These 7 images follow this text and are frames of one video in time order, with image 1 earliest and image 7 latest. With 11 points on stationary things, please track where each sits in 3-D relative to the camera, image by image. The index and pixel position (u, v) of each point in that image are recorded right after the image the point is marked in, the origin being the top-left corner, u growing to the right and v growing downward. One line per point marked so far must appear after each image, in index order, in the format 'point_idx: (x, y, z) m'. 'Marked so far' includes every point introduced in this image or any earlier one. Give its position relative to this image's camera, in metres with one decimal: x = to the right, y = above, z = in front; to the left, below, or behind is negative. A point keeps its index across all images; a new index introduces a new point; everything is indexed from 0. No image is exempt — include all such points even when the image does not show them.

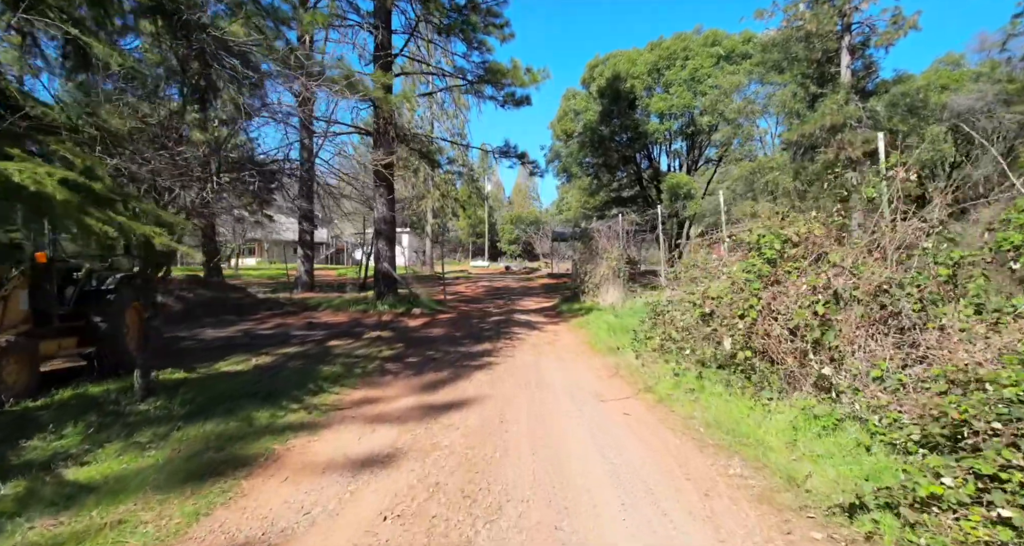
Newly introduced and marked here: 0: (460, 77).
0: (-1.2, +4.4, +10.8) m
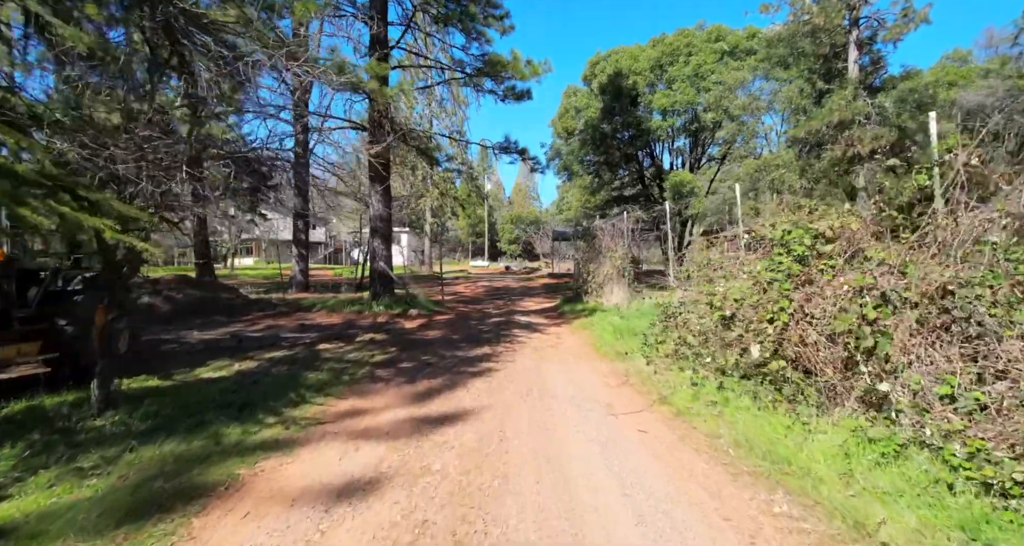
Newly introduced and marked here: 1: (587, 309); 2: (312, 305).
0: (-1.1, +4.4, +10.5) m
1: (+1.4, -0.7, +9.1) m
2: (-4.4, -0.7, +10.7) m
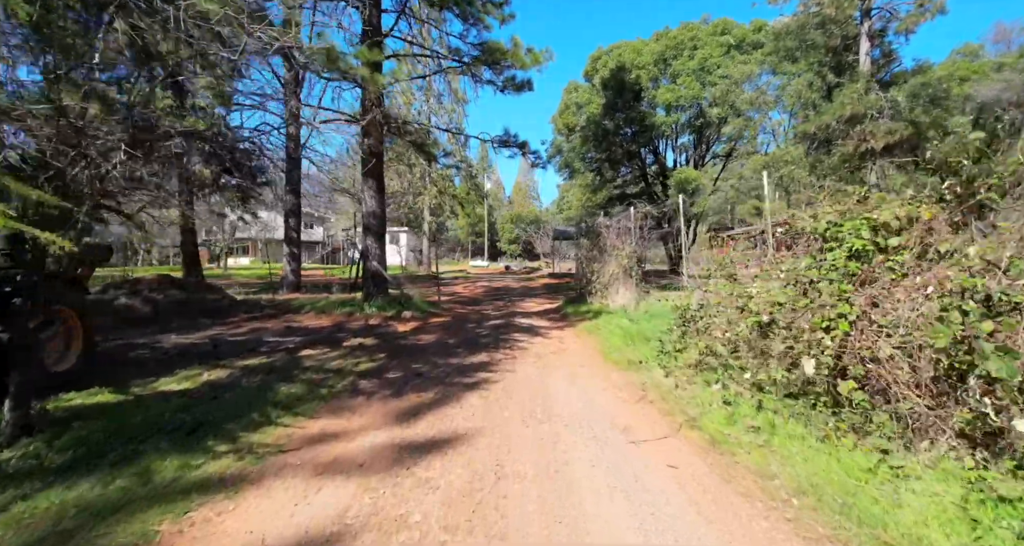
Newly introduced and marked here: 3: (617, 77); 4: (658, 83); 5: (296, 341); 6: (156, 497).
0: (-1.2, +4.4, +10.0) m
1: (+1.4, -0.7, +8.6) m
2: (-4.4, -0.7, +10.2) m
3: (+4.3, +8.0, +19.8) m
4: (+6.0, +7.8, +19.9) m
5: (-3.1, -1.0, +7.0) m
6: (-1.5, -0.9, +2.1) m
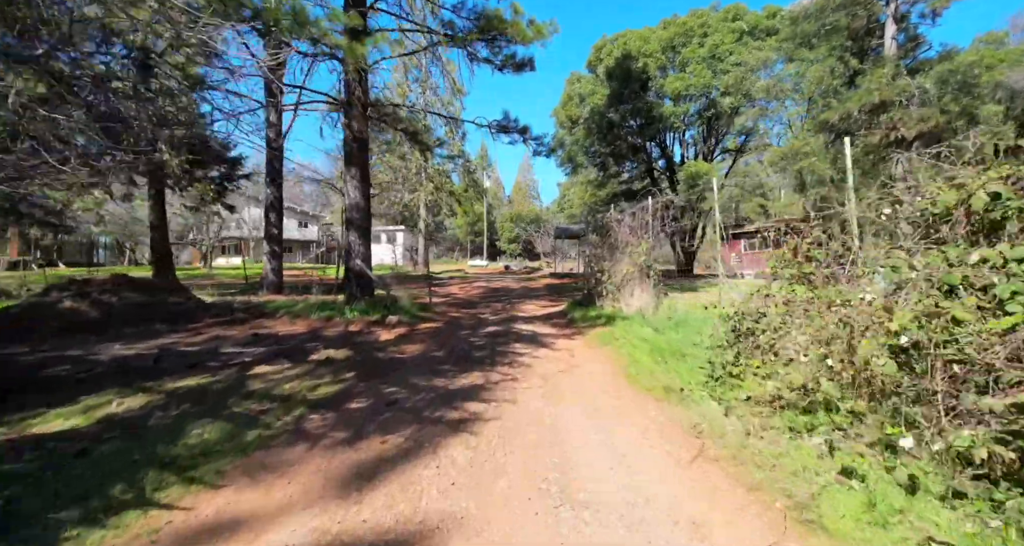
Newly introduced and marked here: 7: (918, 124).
0: (-1.2, +4.4, +8.9) m
1: (+1.4, -0.7, +7.6) m
2: (-4.4, -0.7, +9.1) m
3: (+4.3, +8.1, +18.8) m
4: (+6.0, +7.8, +18.9) m
5: (-3.1, -1.0, +5.9) m
6: (-1.5, -0.9, +1.0) m
7: (+10.2, +3.8, +12.2) m
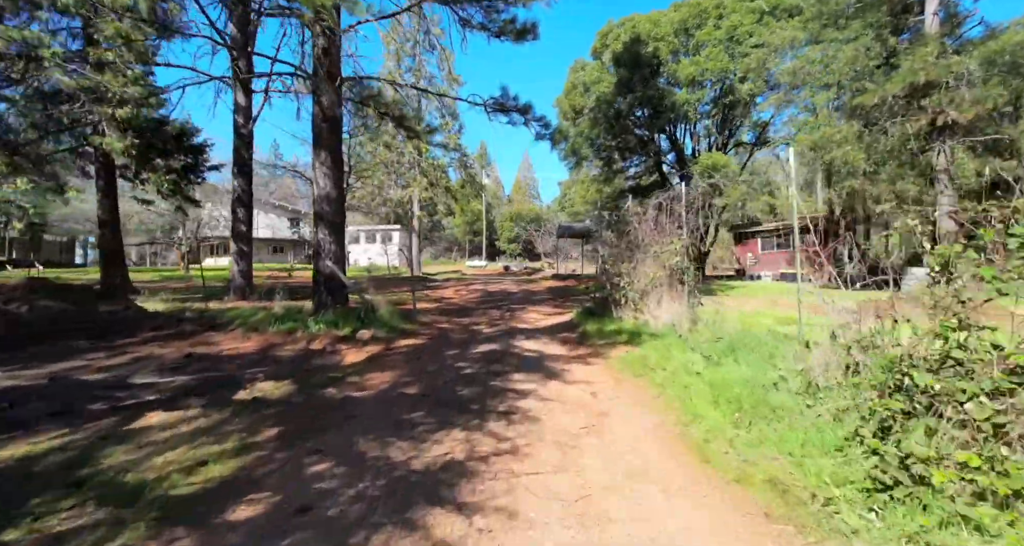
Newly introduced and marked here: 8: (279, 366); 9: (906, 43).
0: (-1.2, +4.4, +7.5) m
1: (+1.4, -0.7, +6.1) m
2: (-4.4, -0.8, +7.7) m
3: (+4.3, +8.0, +17.4) m
4: (+6.0, +7.8, +17.5) m
5: (-3.1, -1.0, +4.5) m
6: (-1.5, -1.0, -0.4) m
7: (+10.2, +3.7, +10.8) m
8: (-2.5, -1.0, +5.2) m
9: (+10.3, +6.0, +12.5) m
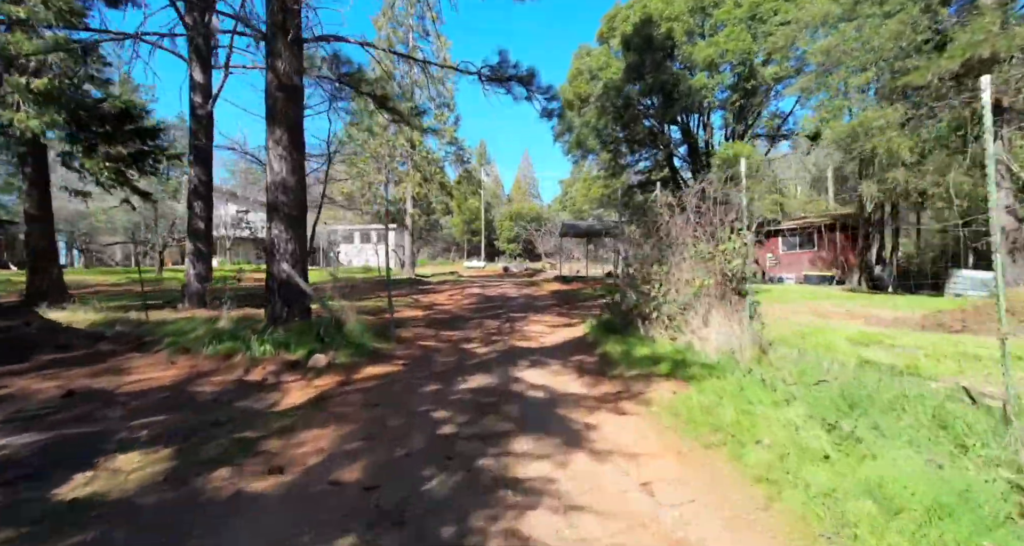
0: (-1.2, +4.3, +6.0) m
1: (+1.4, -0.8, +4.6) m
2: (-4.4, -0.8, +6.2) m
3: (+4.3, +7.9, +15.9) m
4: (+6.0, +7.7, +16.0) m
5: (-3.1, -1.1, +3.0) m
6: (-1.5, -1.1, -1.9) m
7: (+10.2, +3.6, +9.3) m
8: (-2.5, -1.1, +3.7) m
9: (+10.3, +5.9, +11.0) m
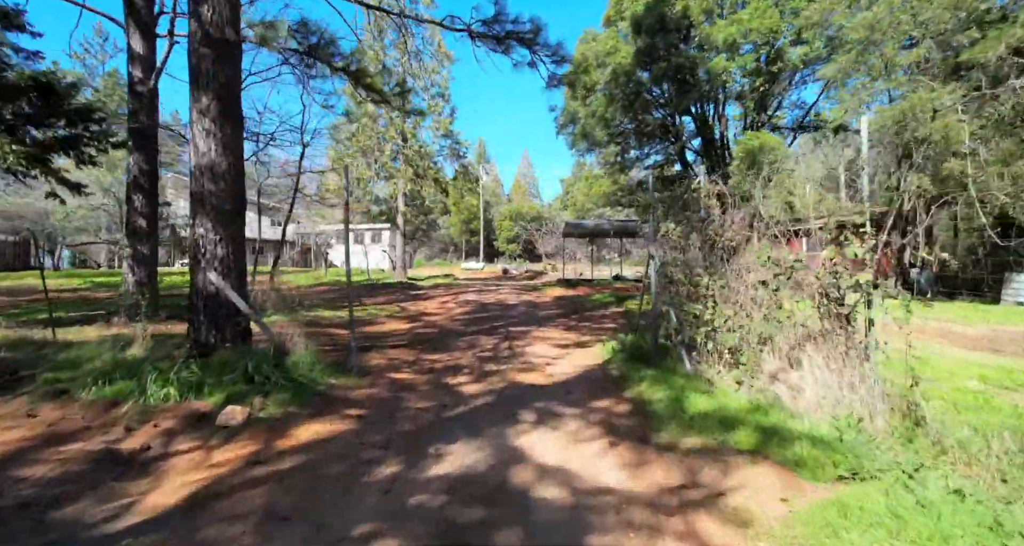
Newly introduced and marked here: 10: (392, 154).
0: (-1.2, +4.2, +4.4) m
1: (+1.4, -0.9, +3.1) m
2: (-4.4, -0.9, +4.6) m
3: (+4.2, +7.8, +14.3) m
4: (+5.9, +7.6, +14.4) m
5: (-3.1, -1.2, +1.4) m
6: (-1.5, -1.2, -3.5) m
7: (+10.2, +3.5, +7.8) m
8: (-2.5, -1.2, +2.1) m
9: (+10.2, +5.8, +9.5) m
10: (-4.9, +4.9, +20.0) m
